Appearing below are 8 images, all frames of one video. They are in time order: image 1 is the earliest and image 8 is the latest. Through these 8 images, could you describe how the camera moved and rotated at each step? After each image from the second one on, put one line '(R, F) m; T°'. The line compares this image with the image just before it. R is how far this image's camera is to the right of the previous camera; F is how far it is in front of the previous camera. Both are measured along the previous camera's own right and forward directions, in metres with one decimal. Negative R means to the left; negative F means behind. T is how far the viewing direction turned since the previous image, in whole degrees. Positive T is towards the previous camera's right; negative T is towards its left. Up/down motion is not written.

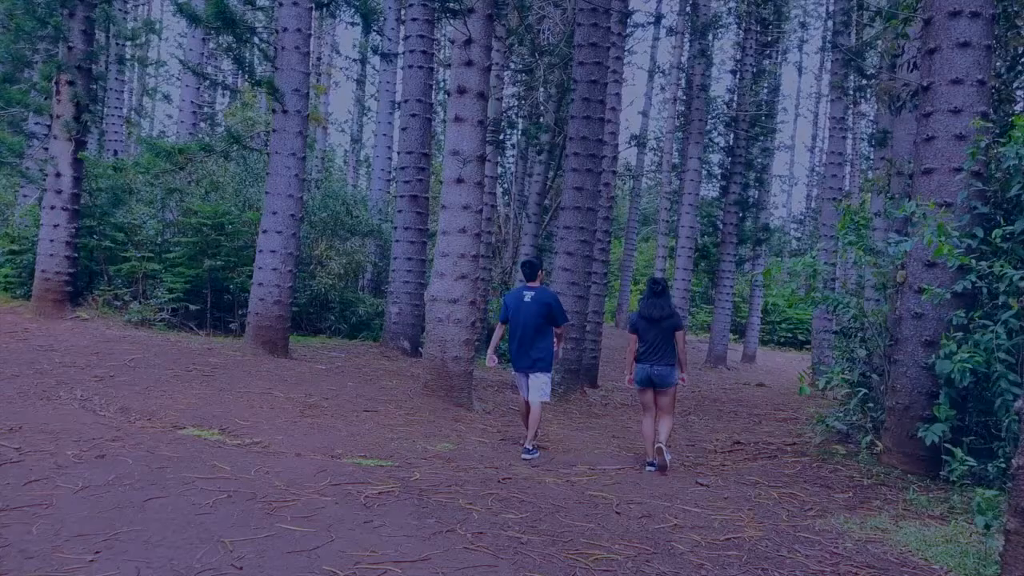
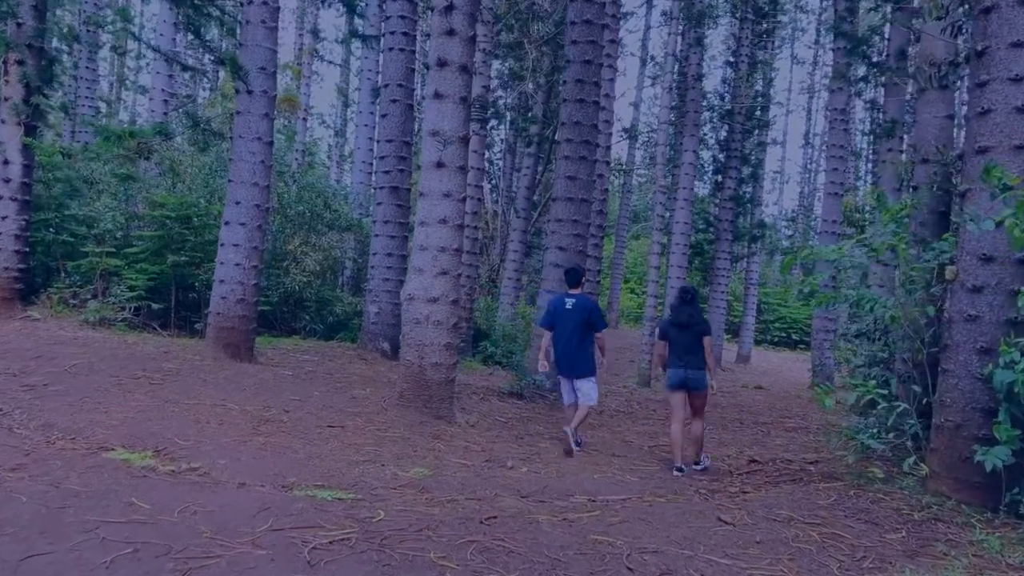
(0.0, +0.9) m; +1°
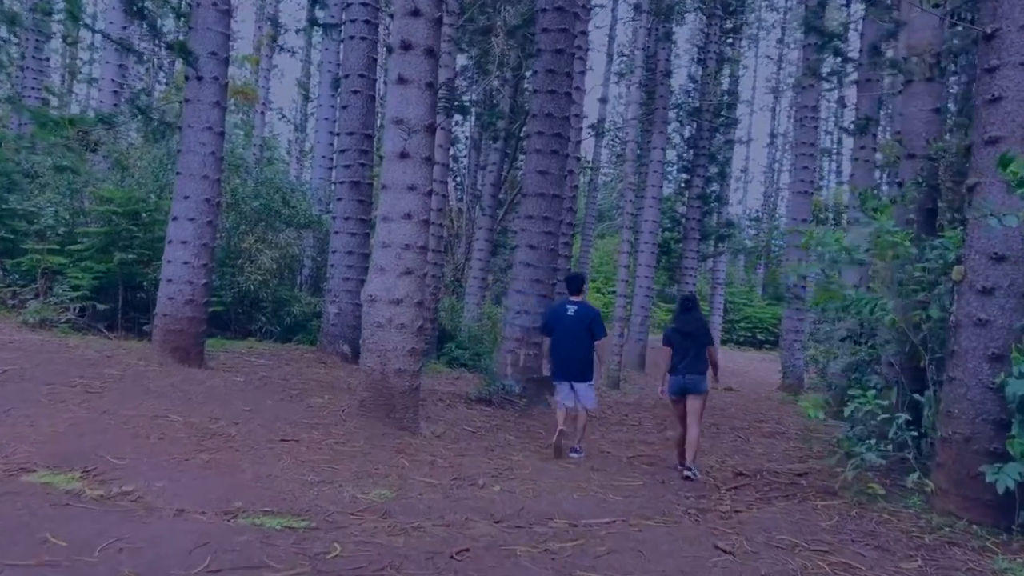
(0.0, +0.5) m; +2°
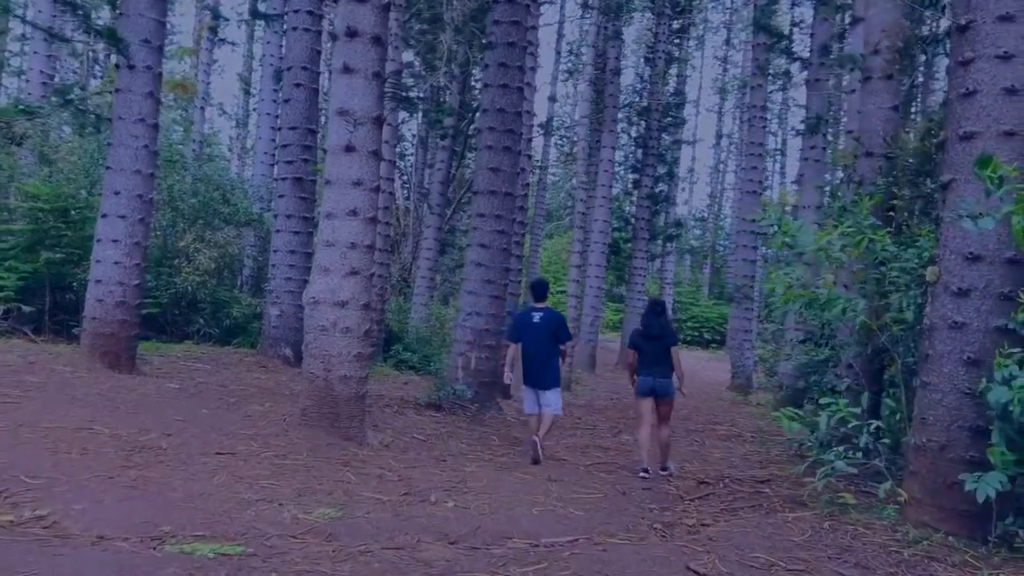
(0.0, +0.3) m; +3°
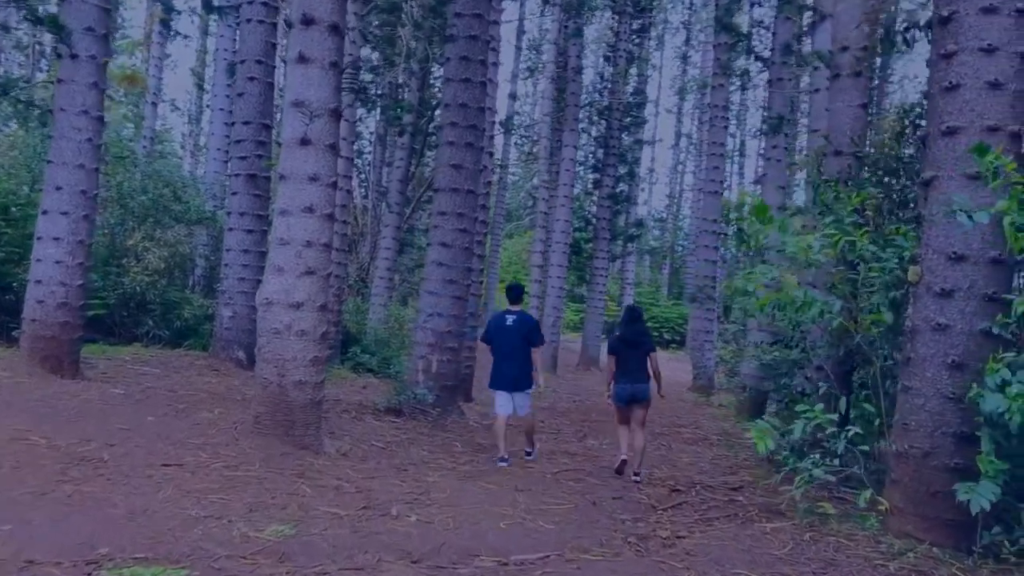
(0.0, +0.3) m; +3°
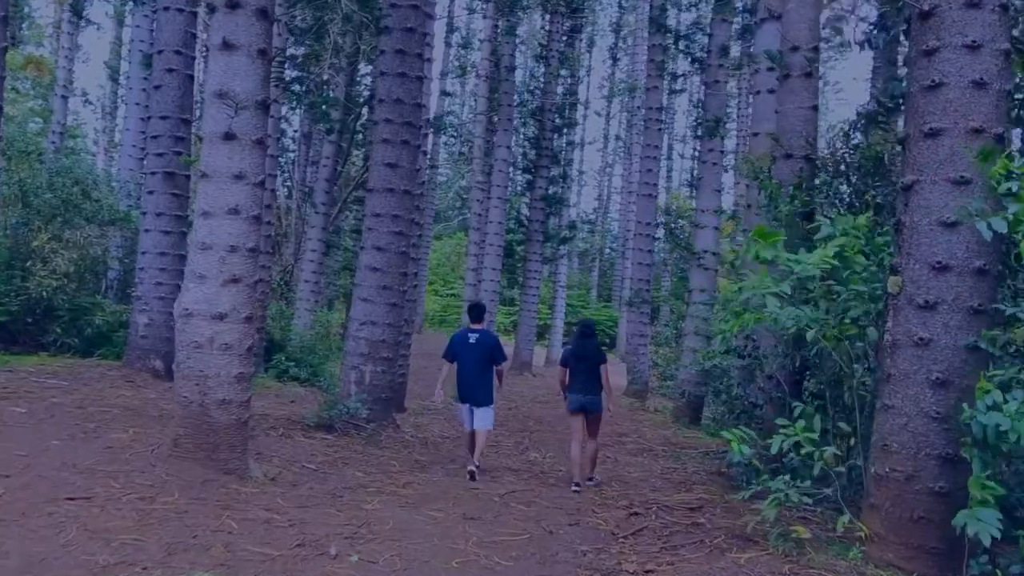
(-0.1, +0.5) m; +5°
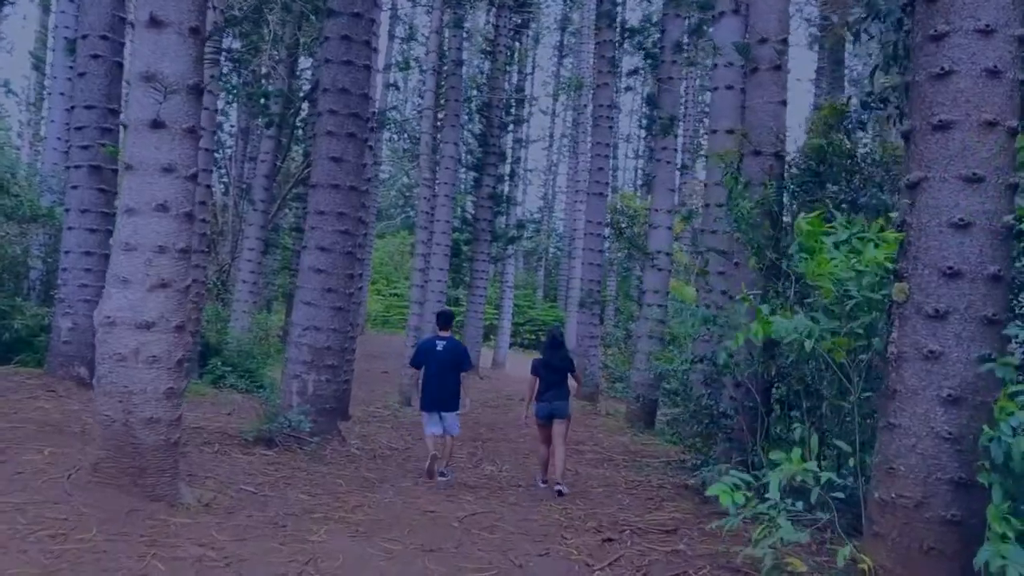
(-0.1, +0.5) m; +4°
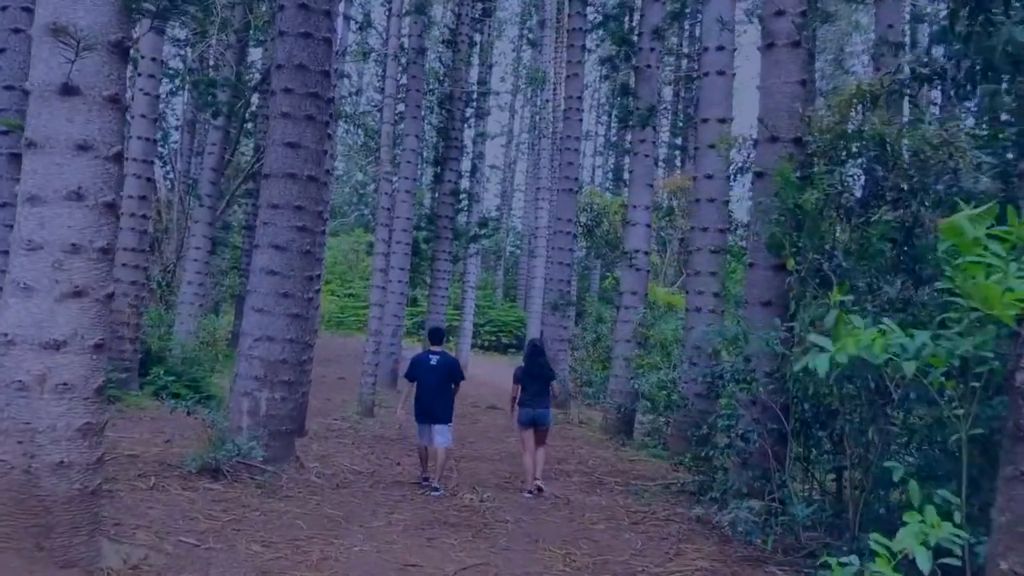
(-0.2, +1.0) m; +3°
